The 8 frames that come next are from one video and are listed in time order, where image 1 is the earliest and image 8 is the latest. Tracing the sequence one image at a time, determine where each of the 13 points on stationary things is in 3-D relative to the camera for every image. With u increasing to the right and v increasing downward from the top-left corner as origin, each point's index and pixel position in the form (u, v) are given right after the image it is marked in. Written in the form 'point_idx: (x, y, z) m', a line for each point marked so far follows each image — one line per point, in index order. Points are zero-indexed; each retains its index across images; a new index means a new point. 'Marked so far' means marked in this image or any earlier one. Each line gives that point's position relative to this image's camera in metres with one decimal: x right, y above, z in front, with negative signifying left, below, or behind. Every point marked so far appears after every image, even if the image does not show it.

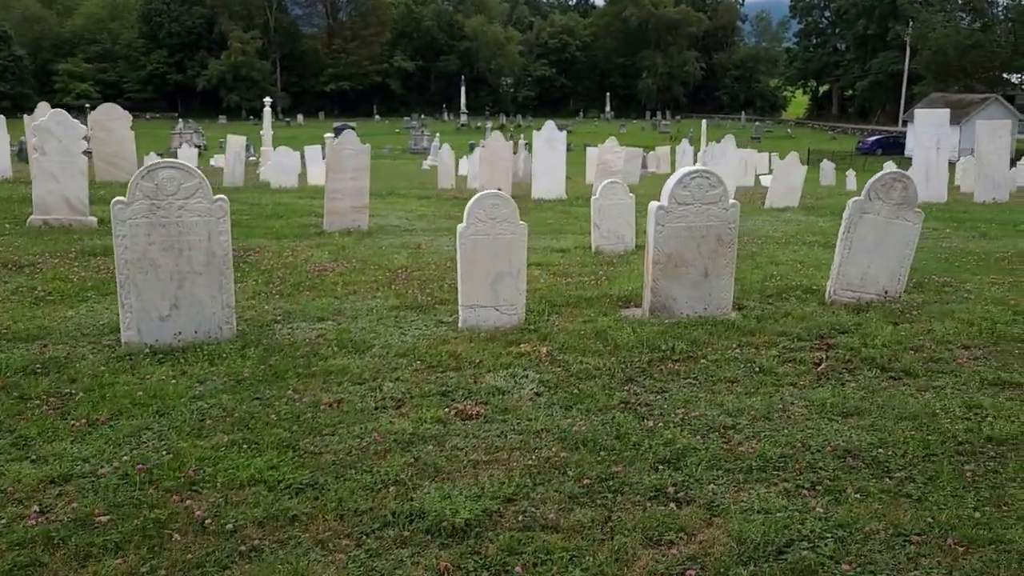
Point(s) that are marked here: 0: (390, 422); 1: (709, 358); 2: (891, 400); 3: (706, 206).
0: (-0.7, -0.8, +5.2) m
1: (+1.5, -0.5, +6.6) m
2: (+2.6, -0.8, +5.8) m
3: (+1.8, +0.8, +7.8) m
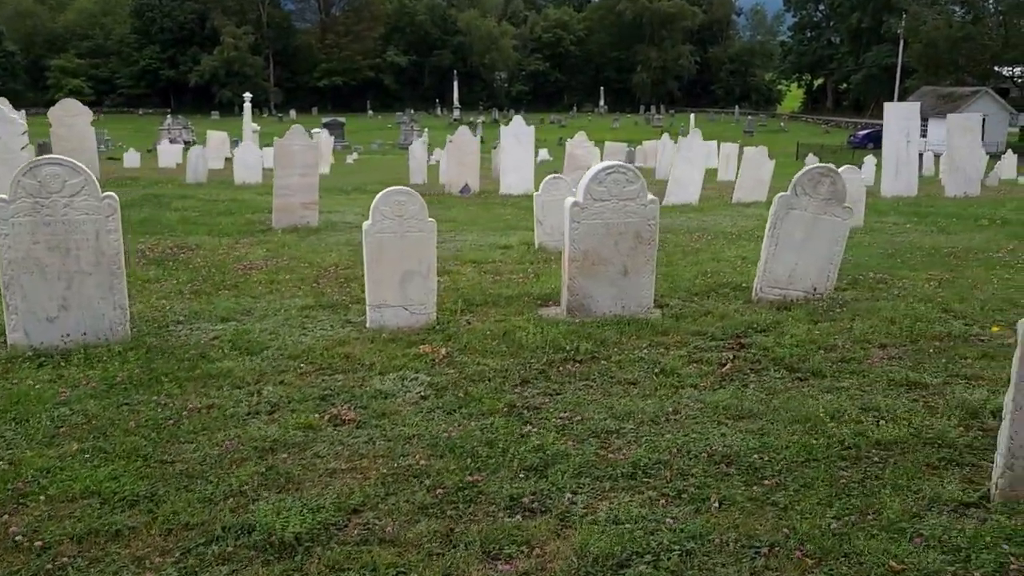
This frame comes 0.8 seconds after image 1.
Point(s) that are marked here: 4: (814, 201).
0: (-1.5, -0.8, +5.0) m
1: (+0.8, -0.5, +6.5) m
2: (+1.9, -0.8, +5.7) m
3: (+1.0, +0.8, +7.6) m
4: (+3.0, +0.8, +8.3) m
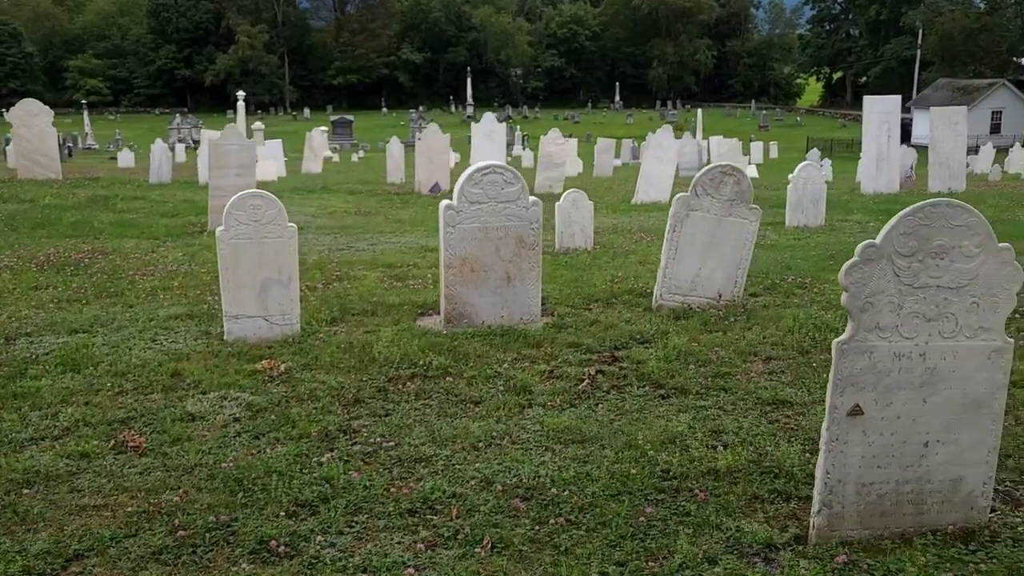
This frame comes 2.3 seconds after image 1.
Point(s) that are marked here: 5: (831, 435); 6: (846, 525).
0: (-2.6, -0.9, +4.6) m
1: (-0.3, -0.6, +6.0) m
2: (+0.7, -0.8, +5.2) m
3: (-0.1, +0.7, +7.2) m
4: (+1.9, +0.8, +7.8) m
5: (+1.5, -0.7, +3.9) m
6: (+1.6, -1.1, +4.0) m
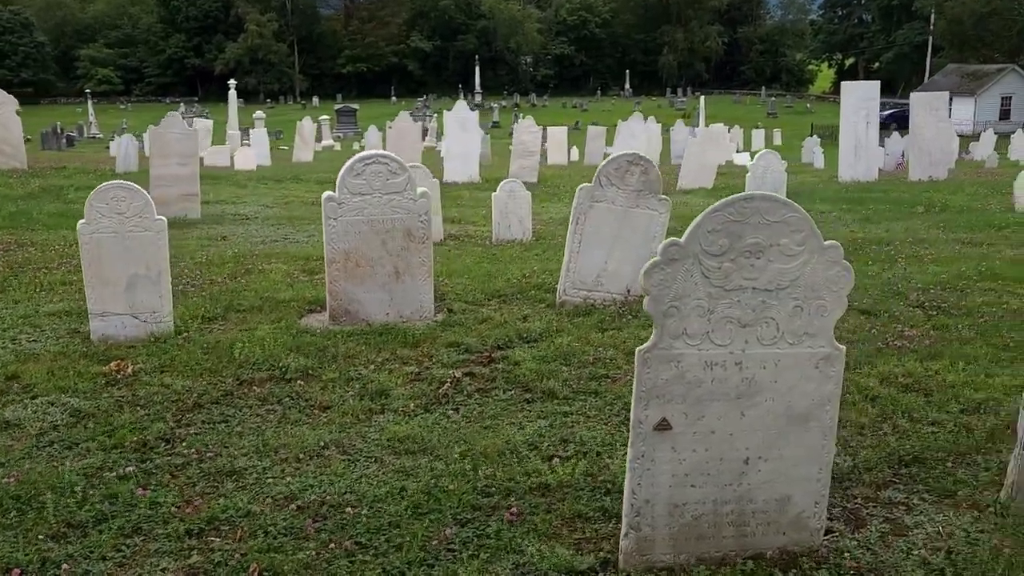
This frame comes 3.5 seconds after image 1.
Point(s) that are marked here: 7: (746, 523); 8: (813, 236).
0: (-3.6, -0.9, +4.3) m
1: (-1.3, -0.6, +5.7) m
2: (-0.2, -0.8, +4.9) m
3: (-1.0, +0.7, +6.8) m
4: (+1.0, +0.8, +7.4) m
5: (+0.5, -0.7, +3.6) m
6: (+0.6, -1.1, +3.7) m
7: (+1.0, -1.0, +3.7) m
8: (+1.3, +0.2, +3.6) m
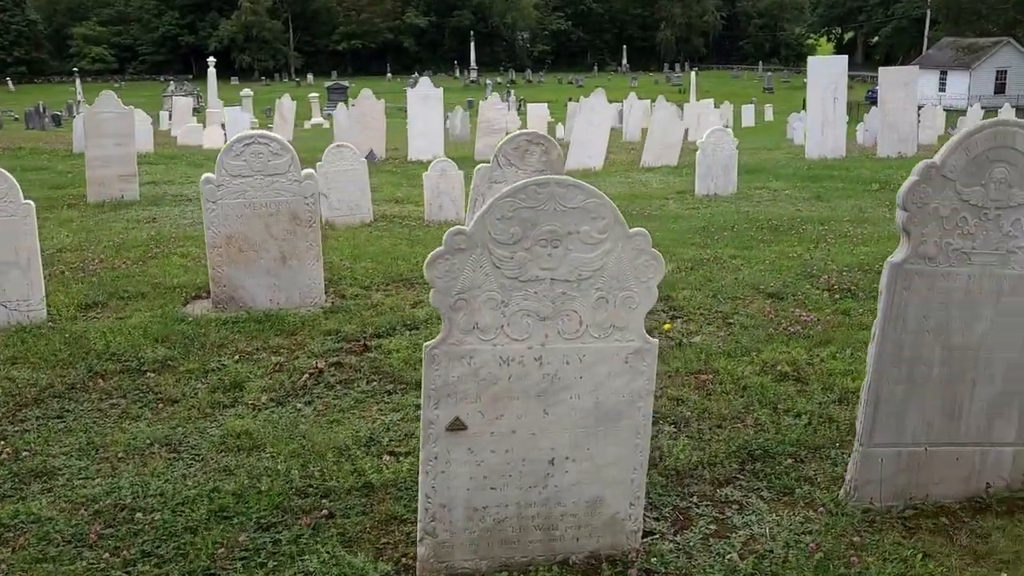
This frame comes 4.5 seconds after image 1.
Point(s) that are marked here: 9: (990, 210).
0: (-4.4, -0.9, +4.1) m
1: (-2.1, -0.5, +5.5) m
2: (-1.0, -0.8, +4.7) m
3: (-1.9, +0.9, +6.6) m
4: (+0.1, +1.0, +7.2) m
5: (-0.3, -0.7, +3.4) m
6: (-0.2, -1.1, +3.5) m
7: (+0.2, -1.0, +3.5) m
8: (+0.4, +0.3, +3.3) m
9: (+2.1, +0.3, +3.7) m
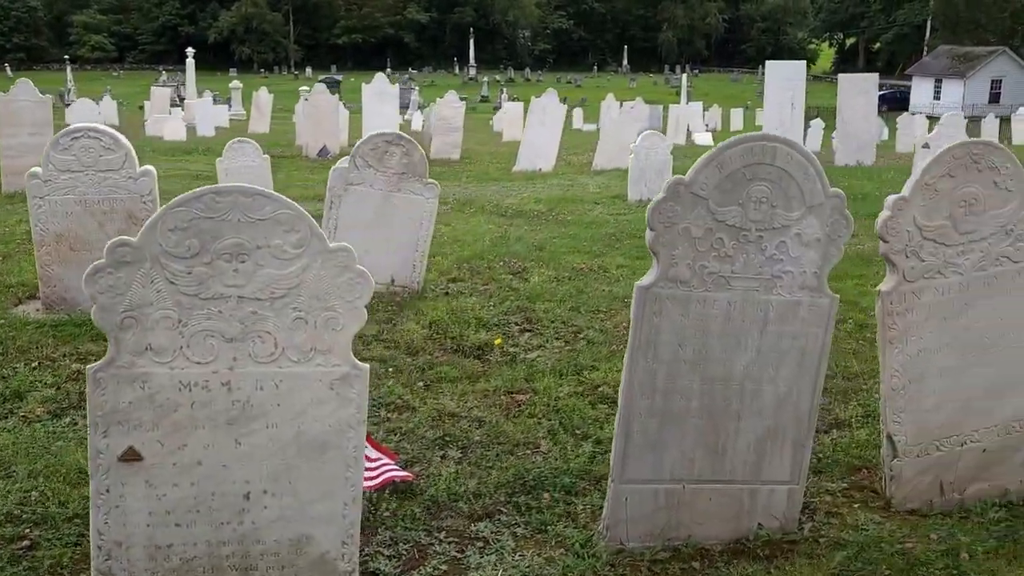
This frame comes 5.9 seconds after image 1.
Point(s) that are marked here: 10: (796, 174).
0: (-5.6, -0.8, +3.7) m
1: (-3.3, -0.5, +5.1) m
2: (-2.2, -0.8, +4.4) m
3: (-3.0, +0.8, +6.3) m
4: (-1.1, +0.9, +6.9) m
5: (-1.5, -0.7, +3.1) m
6: (-1.4, -1.1, +3.2) m
7: (-1.0, -1.1, +3.2) m
8: (-0.7, +0.2, +3.0) m
9: (+1.0, +0.2, +3.5) m
10: (+1.2, +0.5, +3.4) m
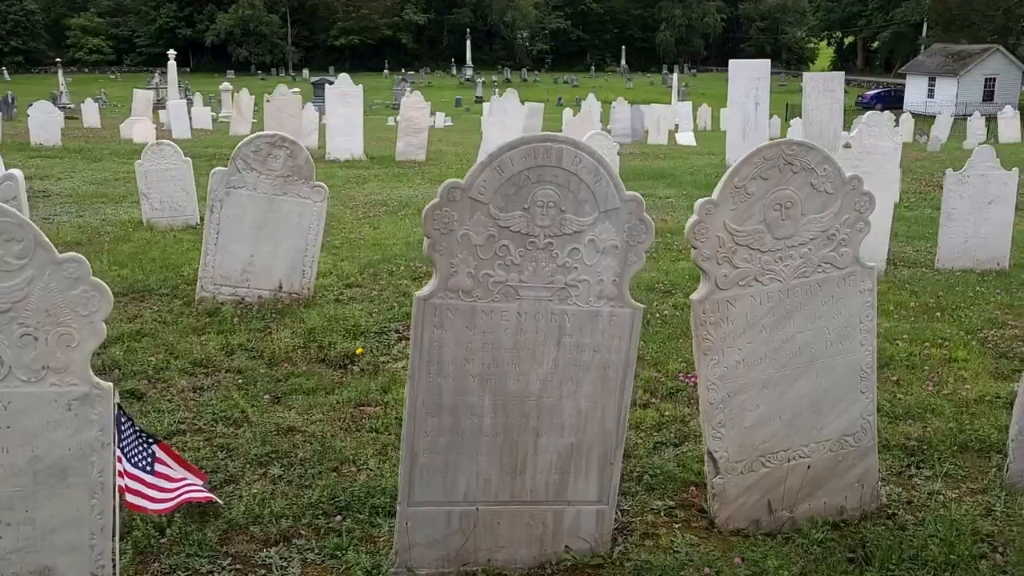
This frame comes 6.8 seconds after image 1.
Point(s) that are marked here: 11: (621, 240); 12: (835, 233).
0: (-6.4, -0.9, +3.5) m
1: (-4.2, -0.6, +4.9) m
2: (-3.1, -0.9, +4.1) m
3: (-3.9, +0.8, +6.0) m
4: (-1.9, +0.9, +6.7) m
5: (-2.3, -0.8, +2.8) m
6: (-2.2, -1.2, +2.9) m
7: (-1.8, -1.1, +3.0) m
8: (-1.6, +0.1, +2.8) m
9: (+0.1, +0.2, +3.2) m
10: (+0.3, +0.4, +3.2) m
11: (+0.4, +0.2, +3.3) m
12: (+1.4, +0.2, +3.6) m
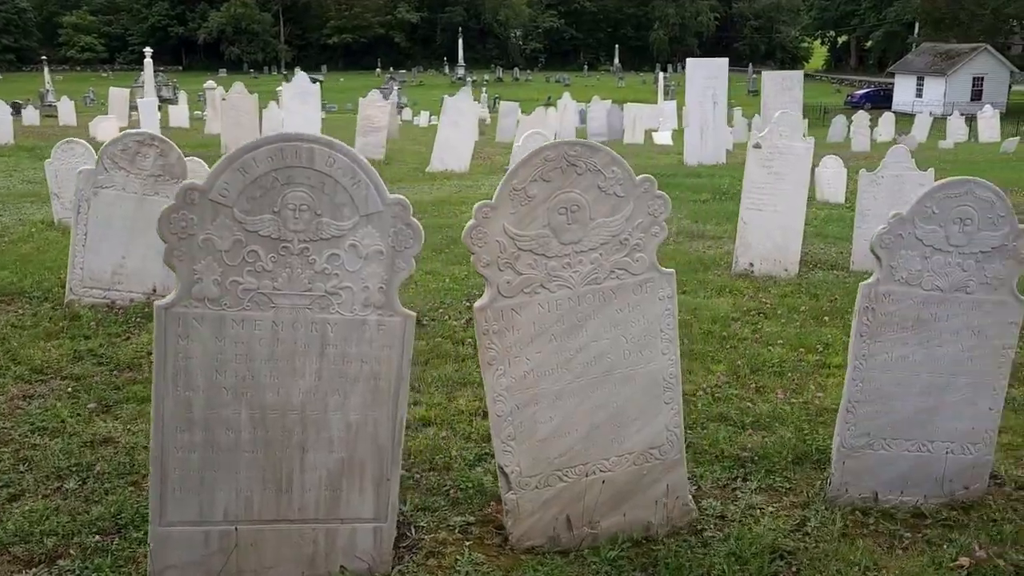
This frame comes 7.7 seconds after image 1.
0: (-7.3, -0.9, +3.2) m
1: (-5.1, -0.6, +4.7) m
2: (-4.0, -0.9, +3.9) m
3: (-4.8, +0.8, +5.8) m
4: (-2.9, +0.8, +6.5) m
5: (-3.2, -0.8, +2.6) m
6: (-3.1, -1.2, +2.7) m
7: (-2.7, -1.1, +2.8) m
8: (-2.5, +0.1, +2.6) m
9: (-0.8, +0.2, +3.1) m
10: (-0.6, +0.4, +3.1) m
11: (-0.5, +0.2, +3.2) m
12: (+0.5, +0.2, +3.4) m
